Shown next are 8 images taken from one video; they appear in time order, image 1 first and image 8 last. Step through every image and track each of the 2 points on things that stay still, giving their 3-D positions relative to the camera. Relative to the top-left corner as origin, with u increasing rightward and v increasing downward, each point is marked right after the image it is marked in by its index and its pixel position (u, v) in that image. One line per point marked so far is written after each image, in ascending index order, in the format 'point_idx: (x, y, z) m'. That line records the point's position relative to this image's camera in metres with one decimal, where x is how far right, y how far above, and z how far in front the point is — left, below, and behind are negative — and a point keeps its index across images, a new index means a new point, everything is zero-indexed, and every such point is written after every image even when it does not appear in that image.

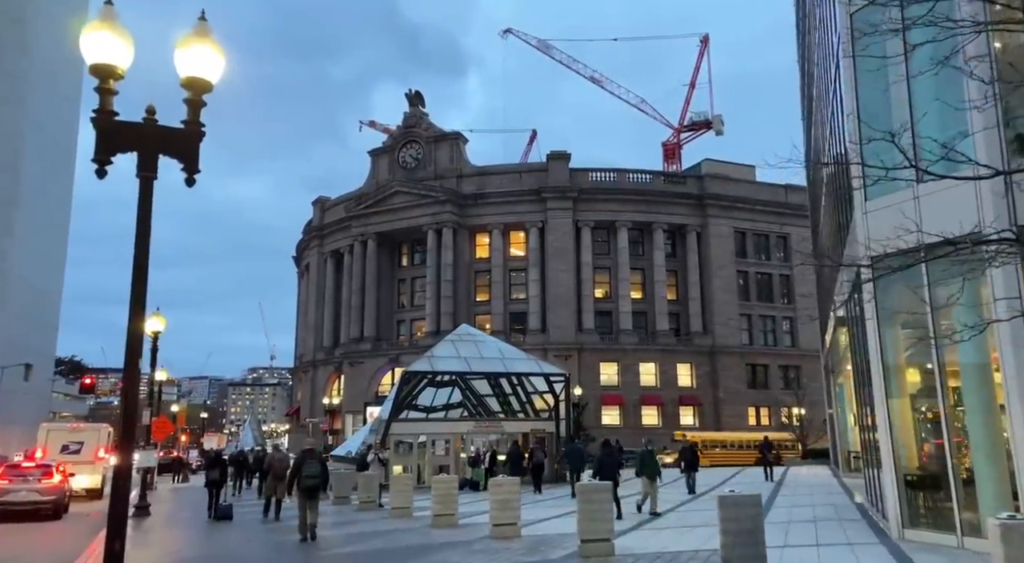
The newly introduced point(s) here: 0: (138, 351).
0: (-3.6, -0.6, +8.0) m
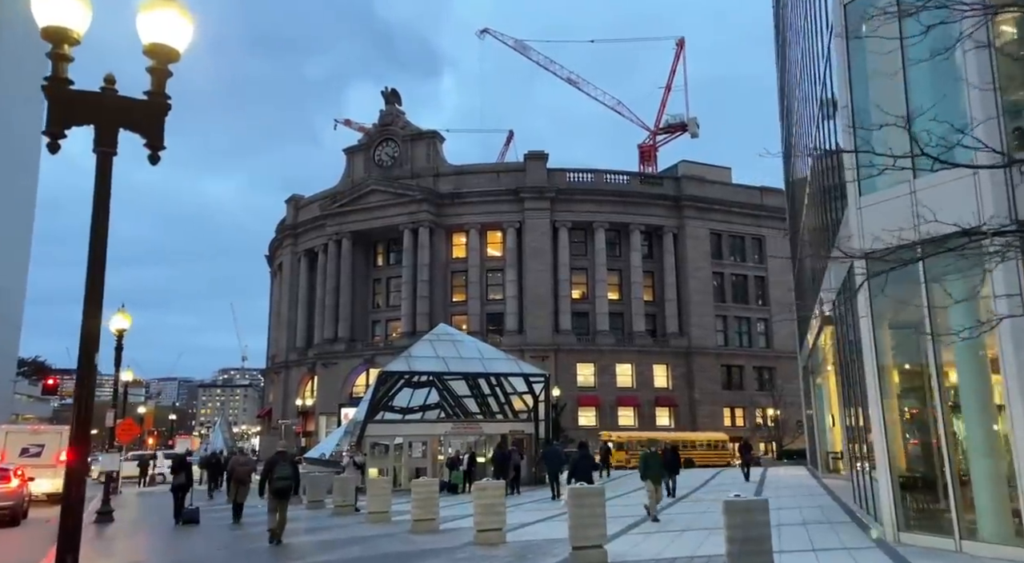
0: (-3.6, -0.5, +7.3) m
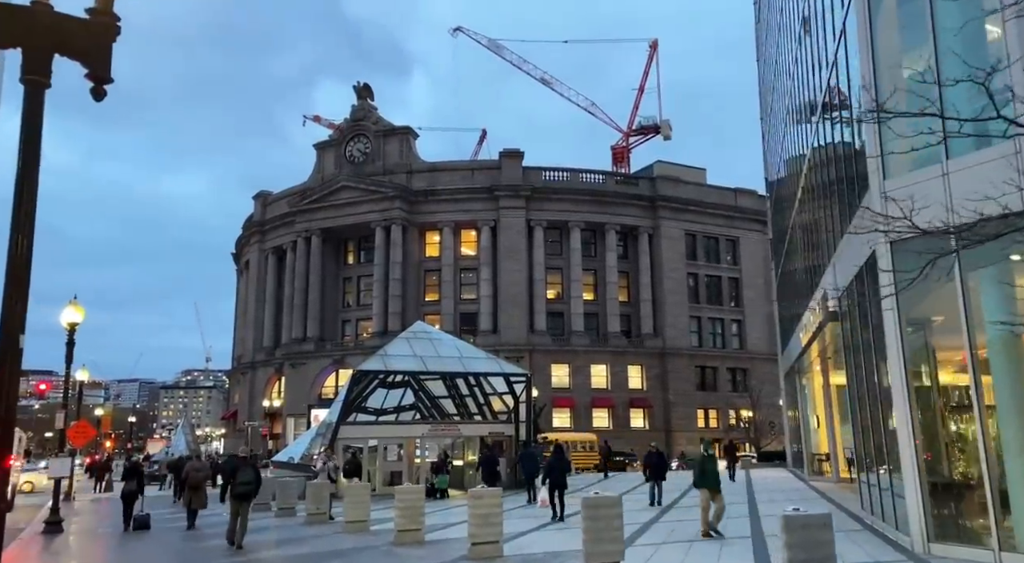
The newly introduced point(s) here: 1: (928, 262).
0: (-3.5, -0.3, +6.0) m
1: (+6.9, +0.4, +13.7) m
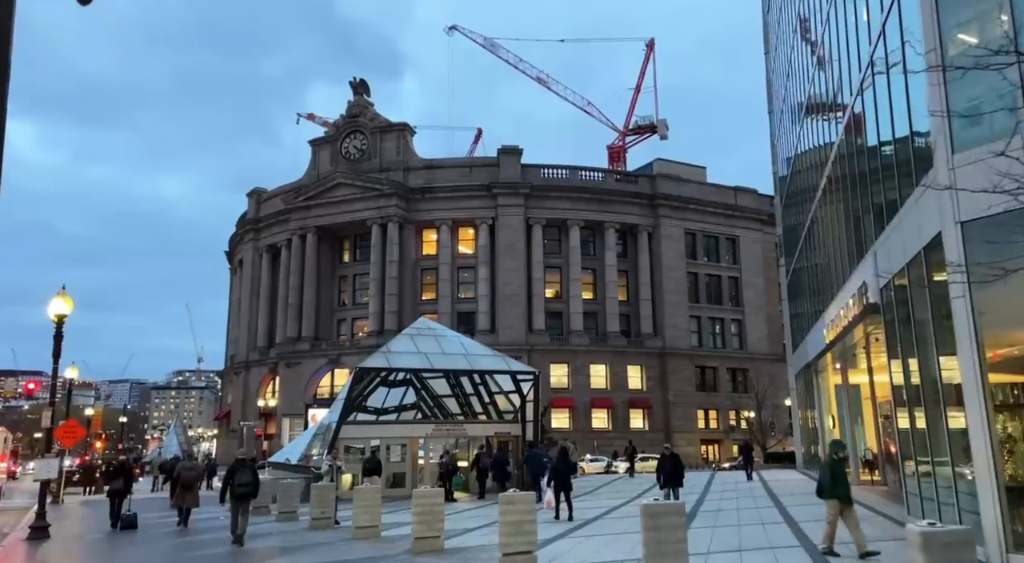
0: (-3.0, -0.1, +4.9) m
1: (+7.3, +0.6, +12.7) m
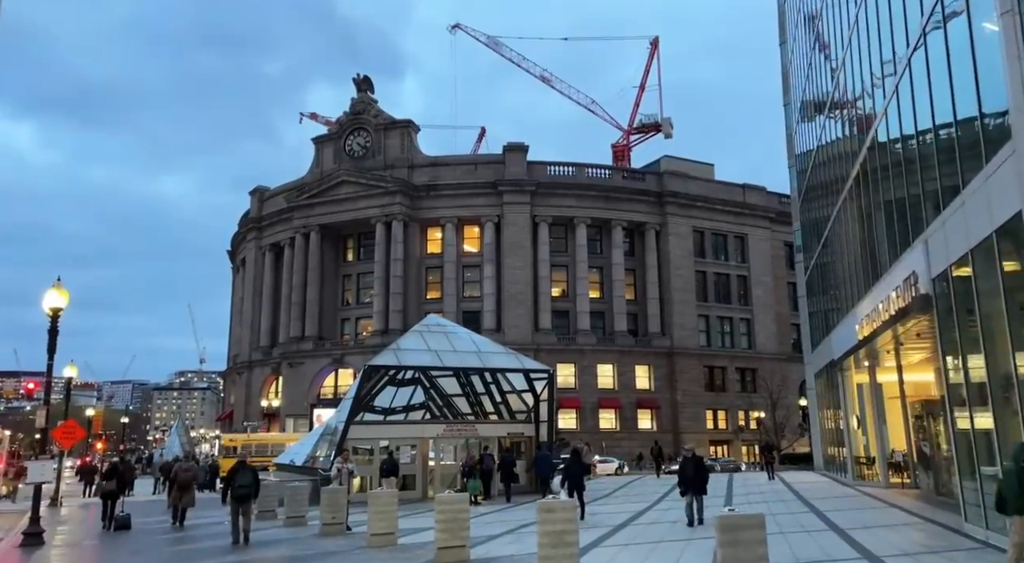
0: (-2.6, +0.1, +4.0) m
1: (+7.7, +0.8, +11.7) m
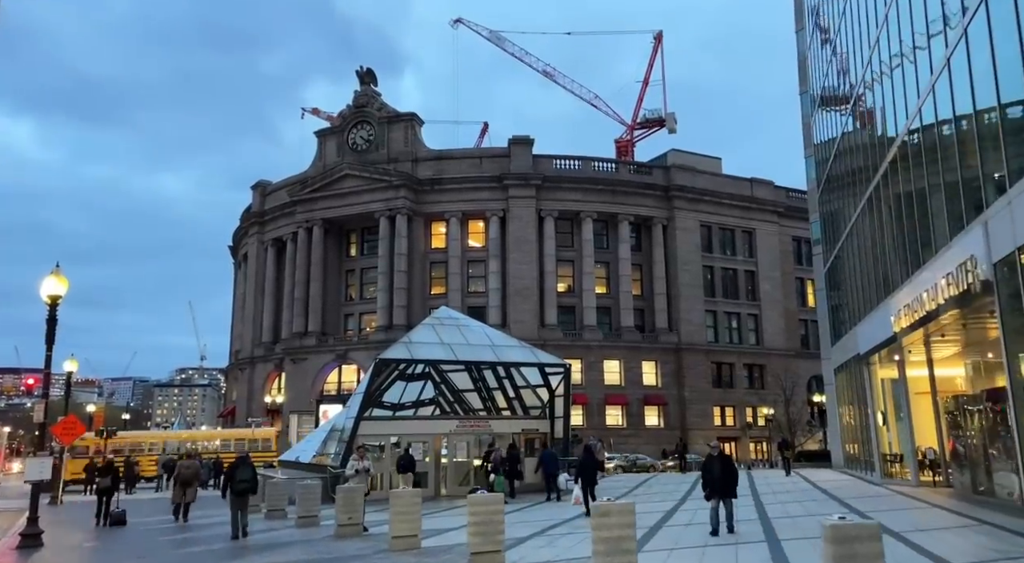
0: (-2.2, +0.3, +3.1) m
1: (+8.2, +1.0, +10.8) m
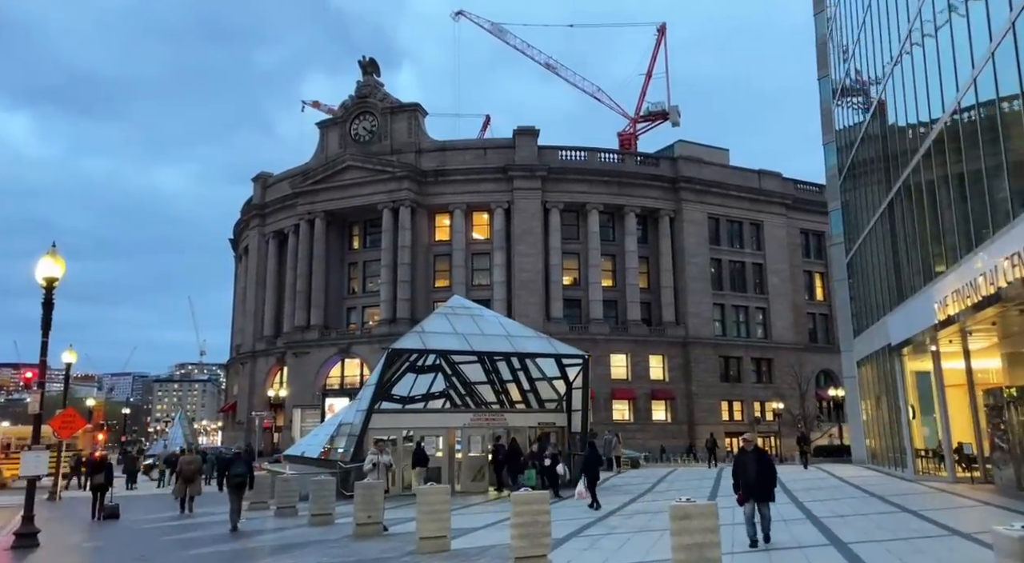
0: (-1.6, +0.6, +2.0) m
1: (+8.7, +1.3, +9.8) m
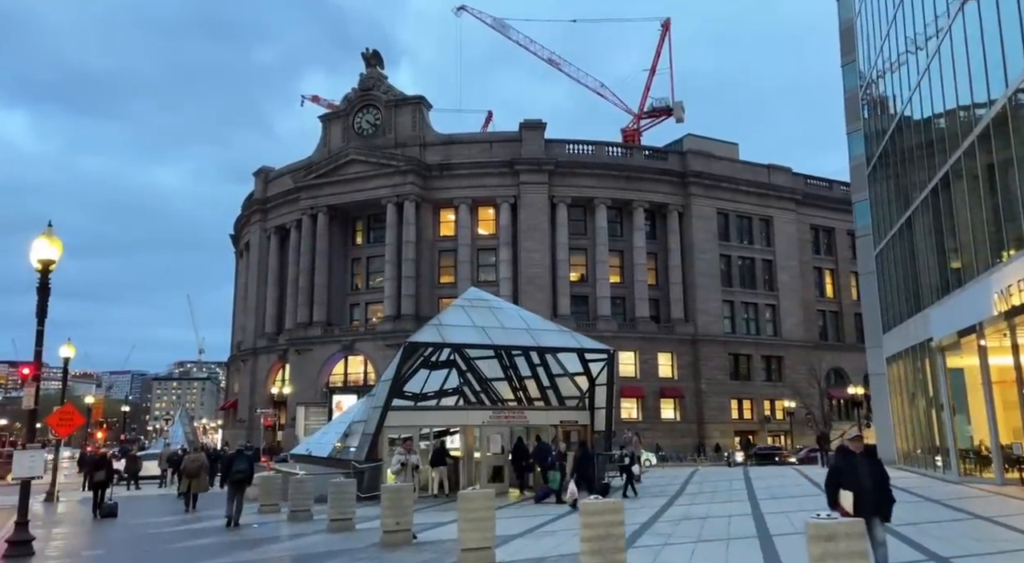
0: (-1.0, +0.8, +0.8) m
1: (+9.4, +1.5, +8.6) m
